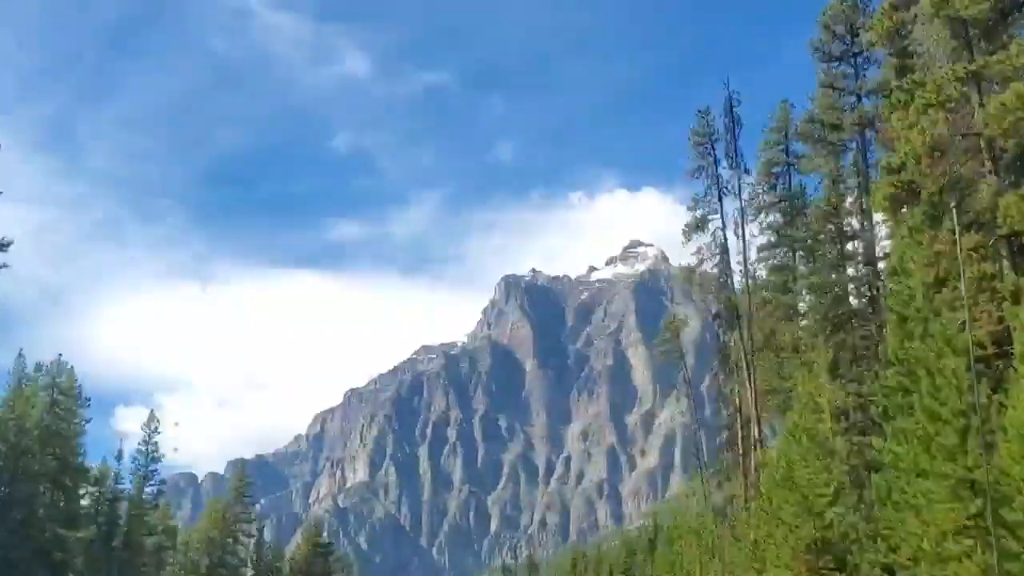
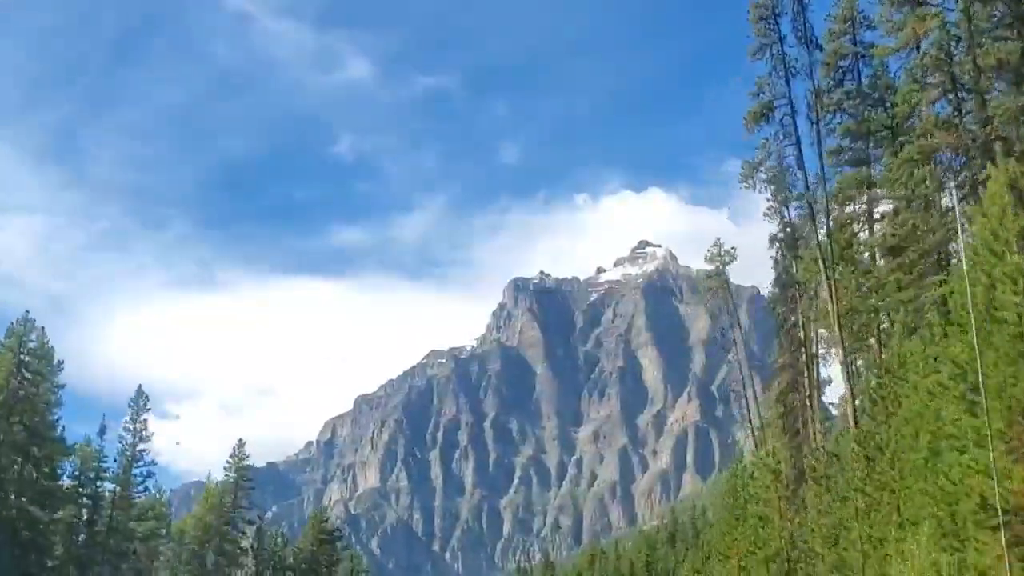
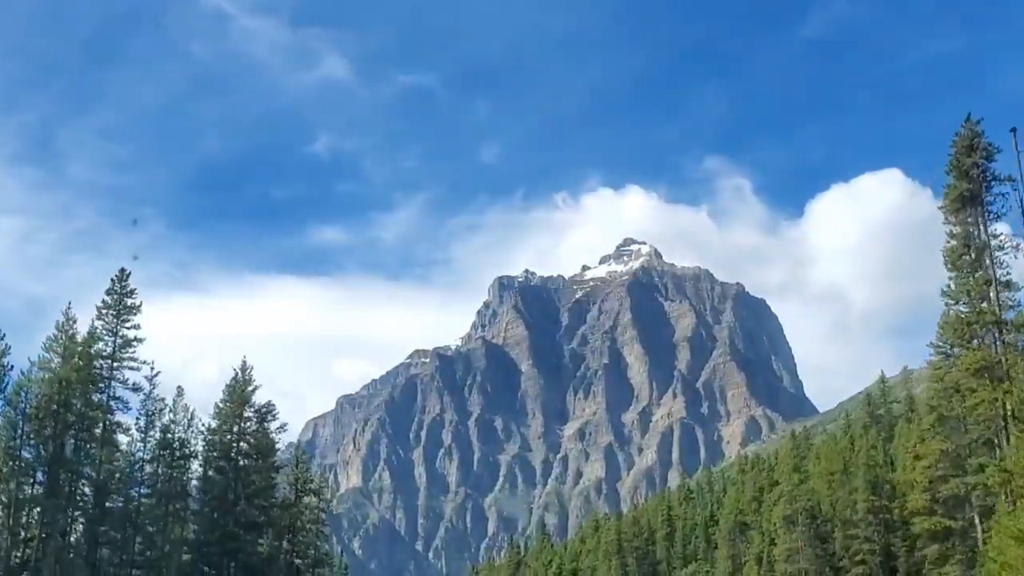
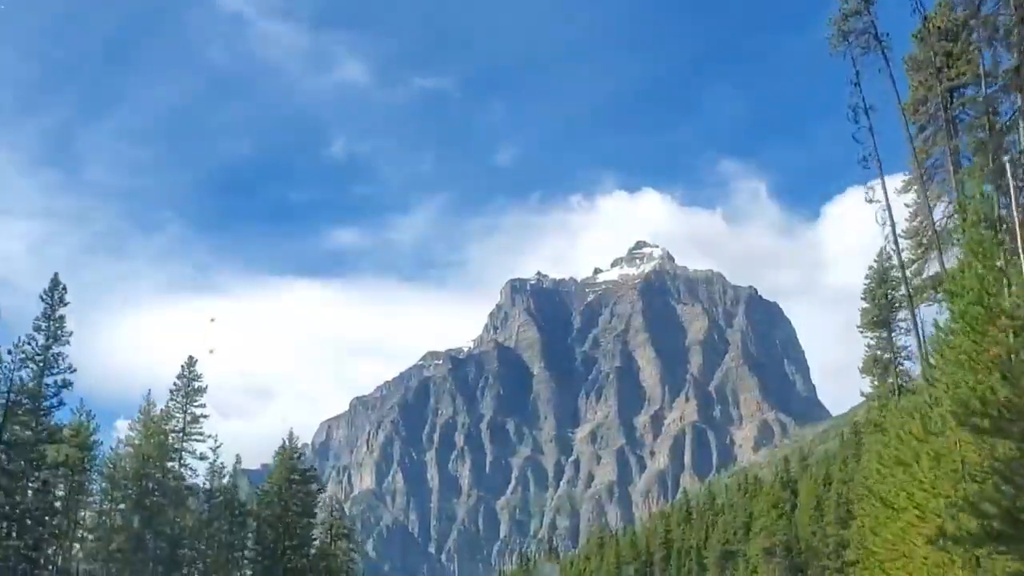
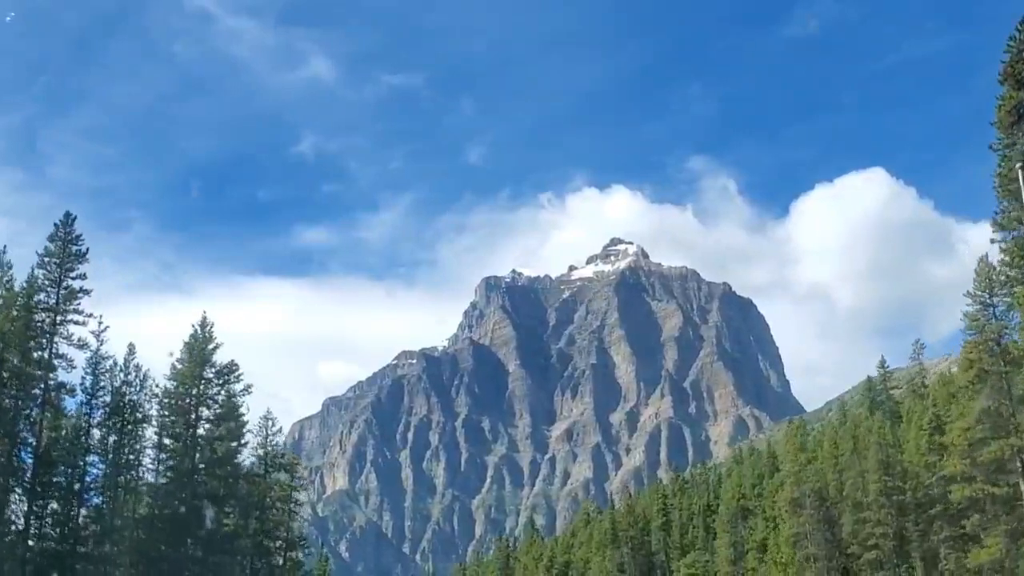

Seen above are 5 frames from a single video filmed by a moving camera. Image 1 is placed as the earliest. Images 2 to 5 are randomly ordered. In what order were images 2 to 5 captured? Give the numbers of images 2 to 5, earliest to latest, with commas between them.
2, 4, 3, 5
